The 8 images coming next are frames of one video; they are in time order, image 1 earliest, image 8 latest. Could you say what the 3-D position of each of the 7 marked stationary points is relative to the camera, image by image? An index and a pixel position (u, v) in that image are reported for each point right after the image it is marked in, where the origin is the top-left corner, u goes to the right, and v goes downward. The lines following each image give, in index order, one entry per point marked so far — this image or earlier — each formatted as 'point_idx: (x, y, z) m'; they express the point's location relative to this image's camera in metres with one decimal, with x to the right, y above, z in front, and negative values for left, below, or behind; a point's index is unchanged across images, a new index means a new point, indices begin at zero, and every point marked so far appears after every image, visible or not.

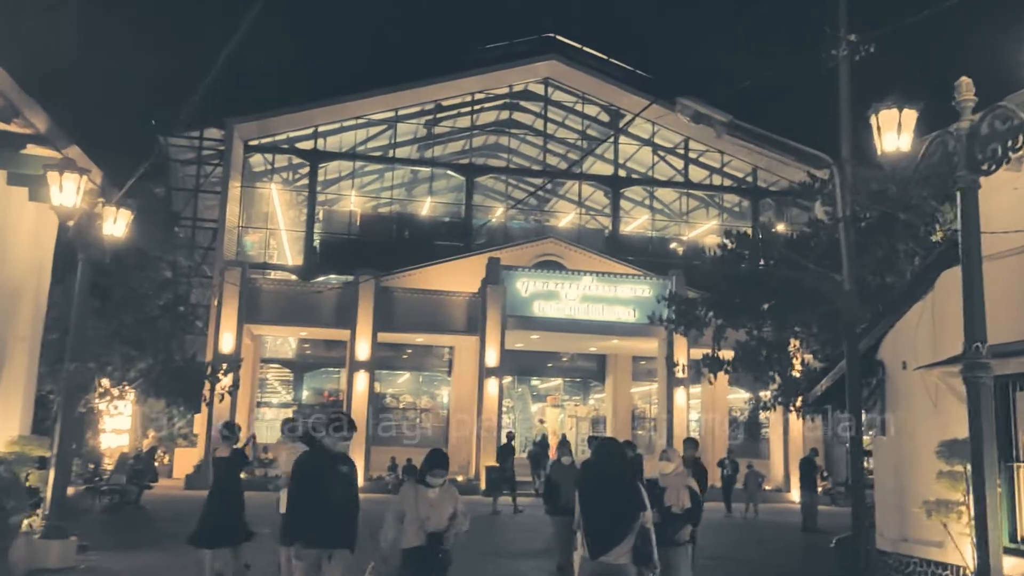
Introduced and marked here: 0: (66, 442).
0: (-4.7, -1.6, +9.3) m
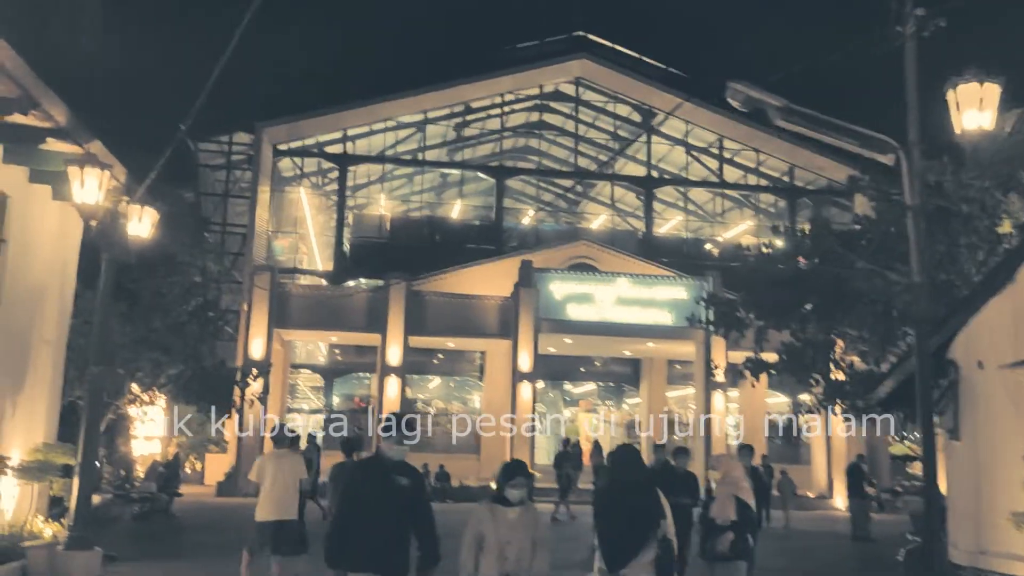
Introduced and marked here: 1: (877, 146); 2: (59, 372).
0: (-4.2, -1.6, +8.9) m
1: (+3.4, +1.3, +8.2) m
2: (-5.7, -1.0, +11.2) m
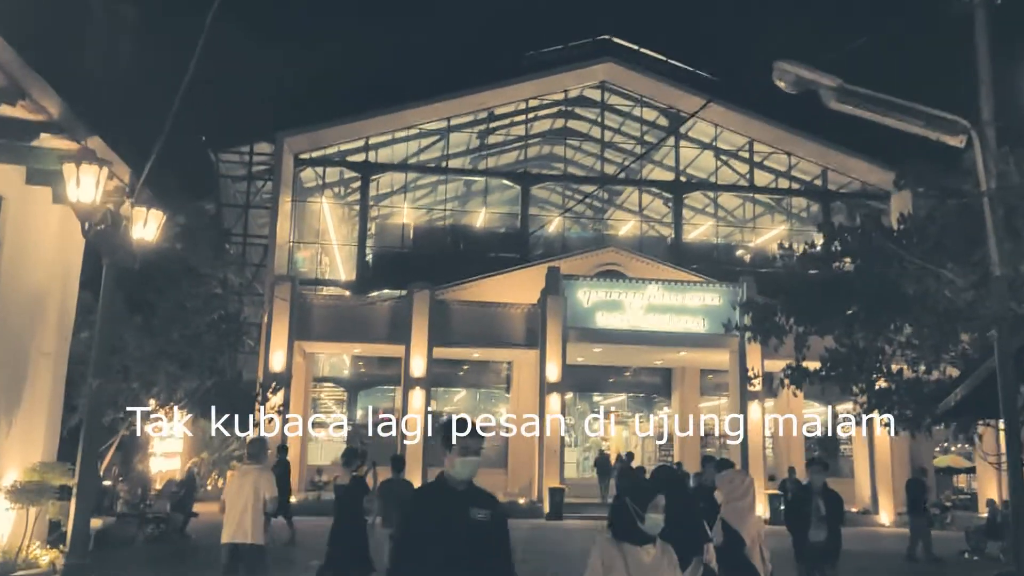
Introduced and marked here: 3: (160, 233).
0: (-4.0, -1.7, +8.3) m
1: (+3.6, +1.3, +7.4) m
2: (-5.4, -1.1, +10.7) m
3: (-3.7, +0.6, +9.5) m
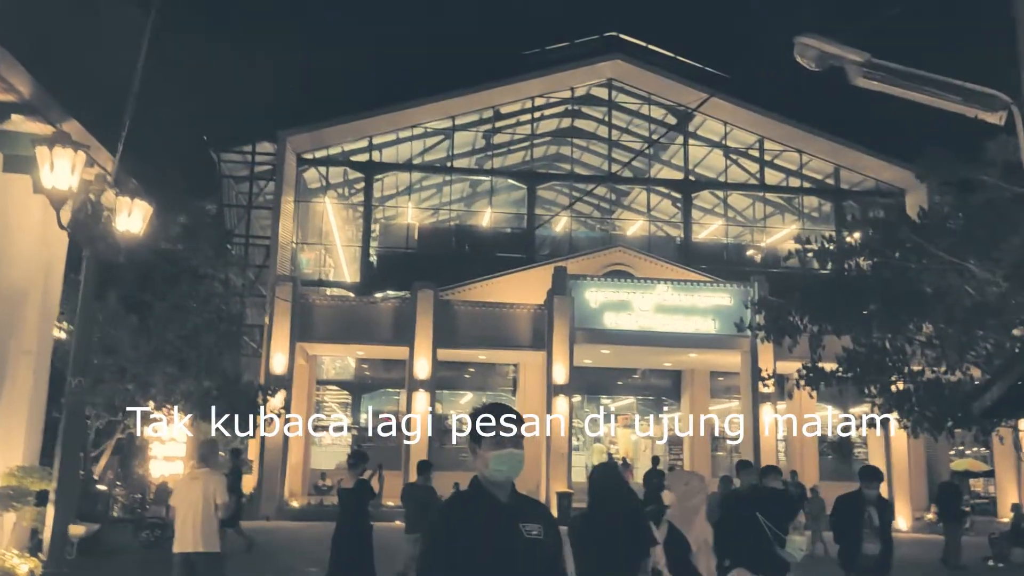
0: (-3.9, -1.6, +7.9) m
1: (+3.6, +1.4, +6.9) m
2: (-5.3, -1.1, +10.2) m
3: (-3.7, +0.6, +9.1) m
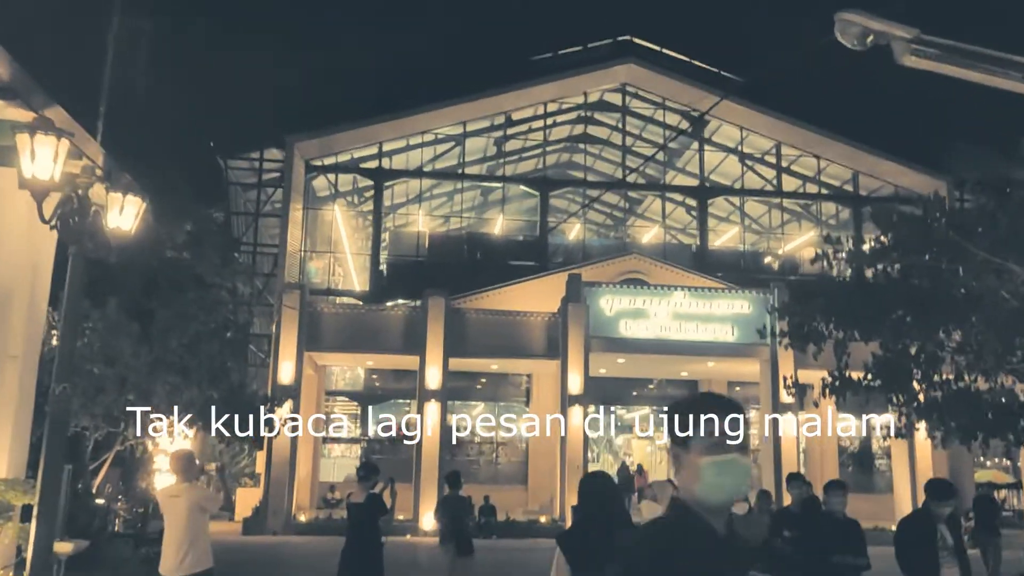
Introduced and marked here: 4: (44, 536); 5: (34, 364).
0: (-3.8, -1.6, +7.3) m
1: (+3.8, +1.5, +6.3) m
2: (-5.2, -1.1, +9.7) m
3: (-3.5, +0.6, +8.6) m
4: (-3.8, -2.0, +7.3) m
5: (-5.2, -0.8, +9.8) m
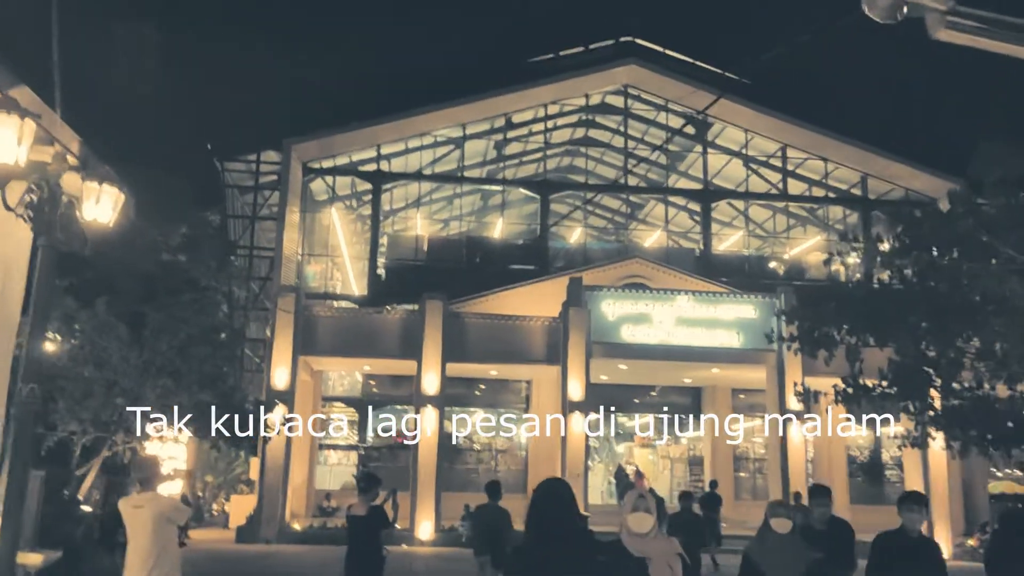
0: (-3.8, -1.6, +6.8) m
1: (+3.8, +1.5, +5.9) m
2: (-5.2, -1.1, +9.2) m
3: (-3.6, +0.7, +8.1) m
4: (-3.8, -2.0, +6.8) m
5: (-5.2, -0.8, +9.3) m
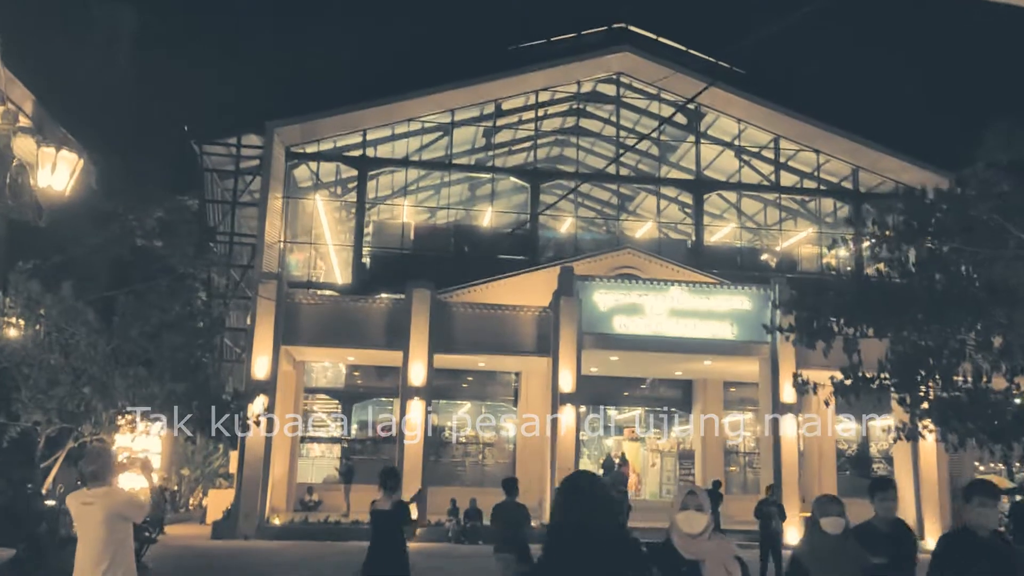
0: (-3.8, -1.4, +6.2) m
1: (+3.8, +1.6, +5.3) m
2: (-5.2, -0.9, +8.5) m
3: (-3.6, +0.9, +7.4) m
4: (-3.9, -1.8, +6.2) m
5: (-5.3, -0.6, +8.6) m
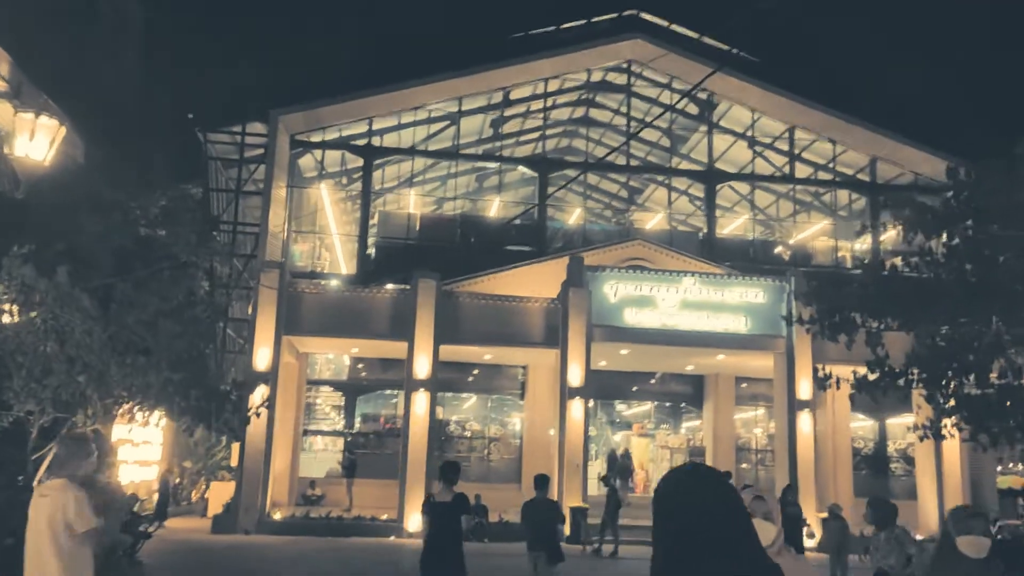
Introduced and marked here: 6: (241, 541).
0: (-3.7, -1.2, +5.7) m
1: (+3.9, +1.7, +4.8) m
2: (-5.1, -0.7, +8.0) m
3: (-3.5, +1.0, +6.9) m
4: (-3.8, -1.6, +5.7) m
5: (-5.2, -0.4, +8.1) m
6: (-5.5, -5.2, +18.6) m
